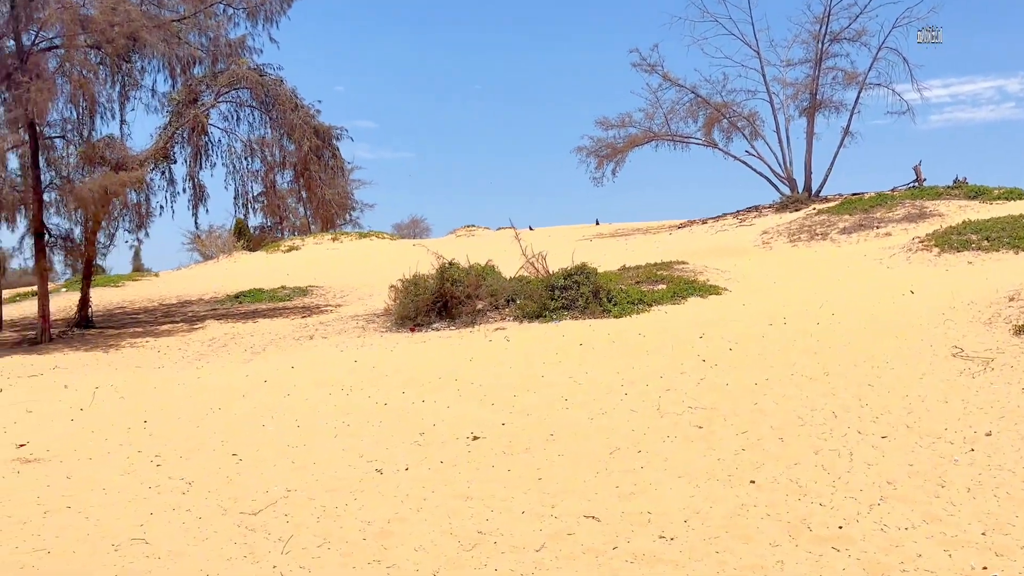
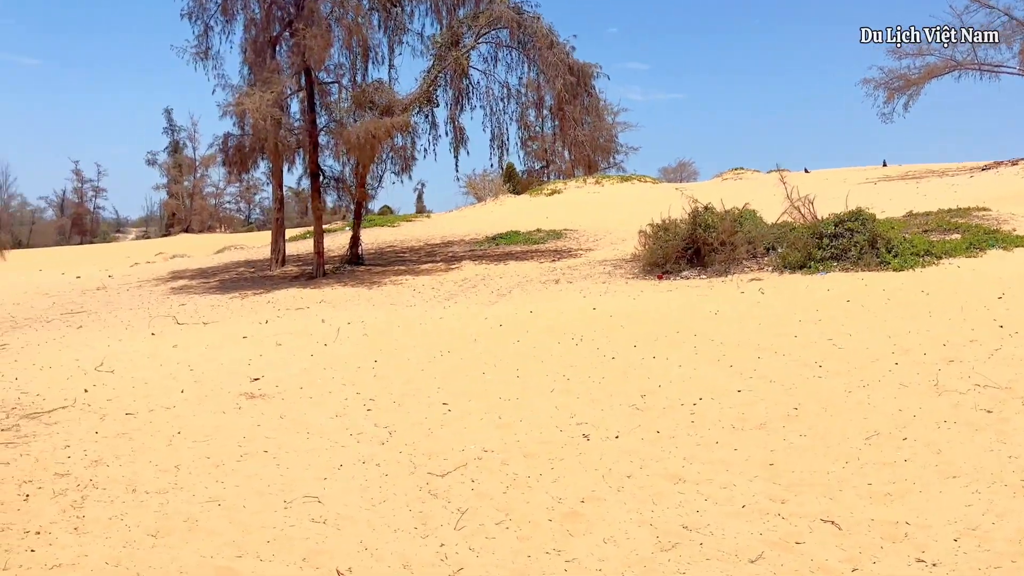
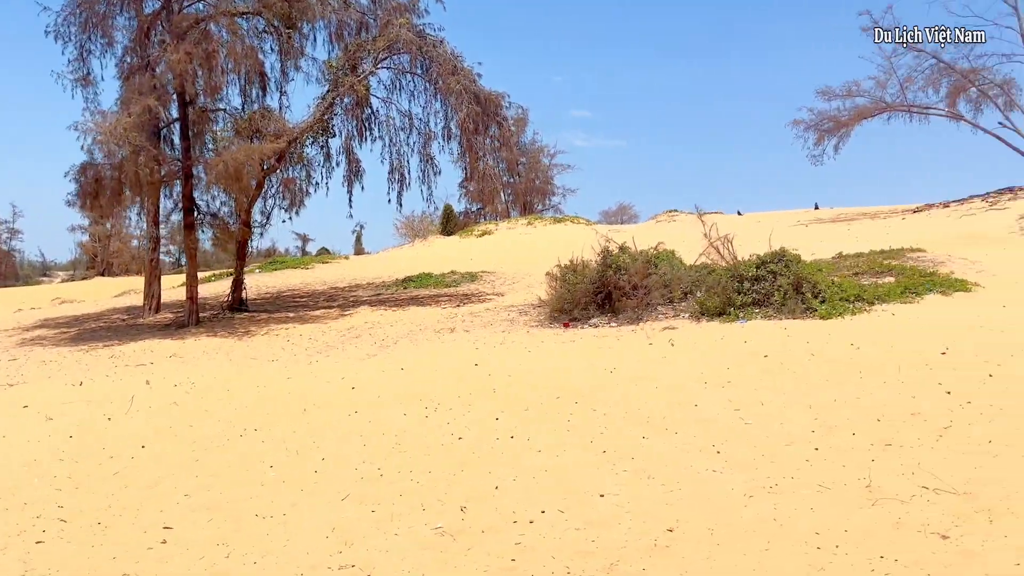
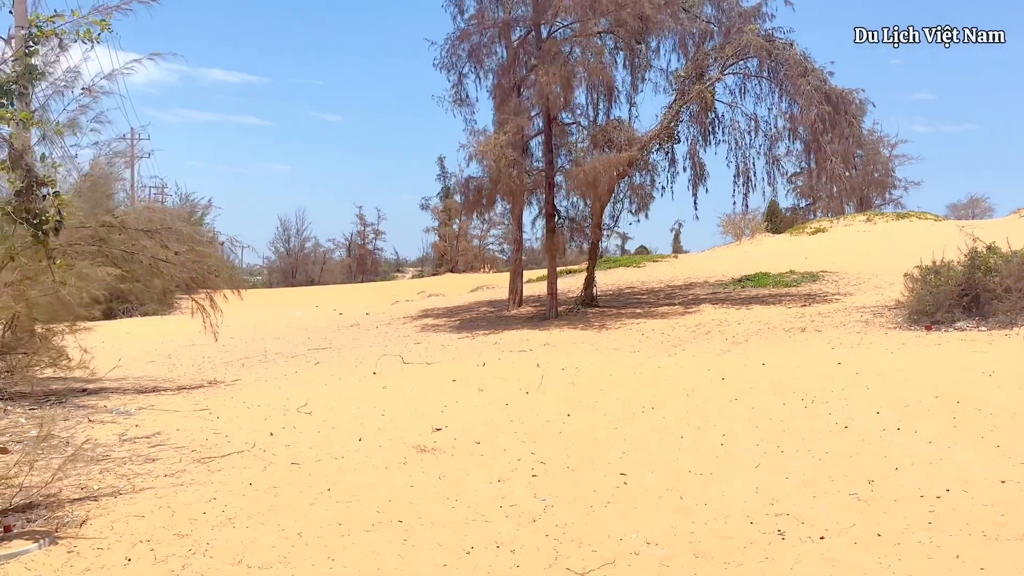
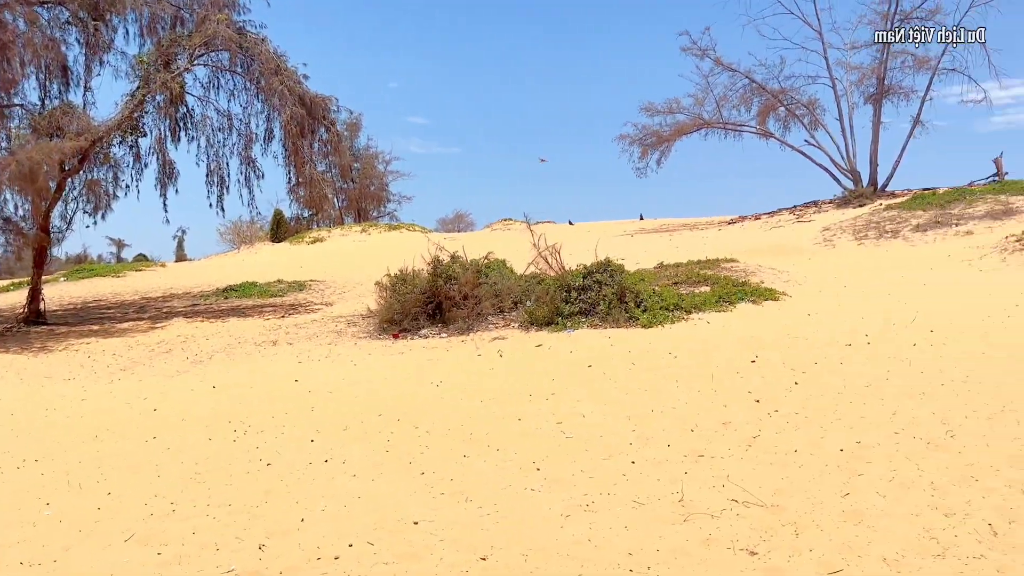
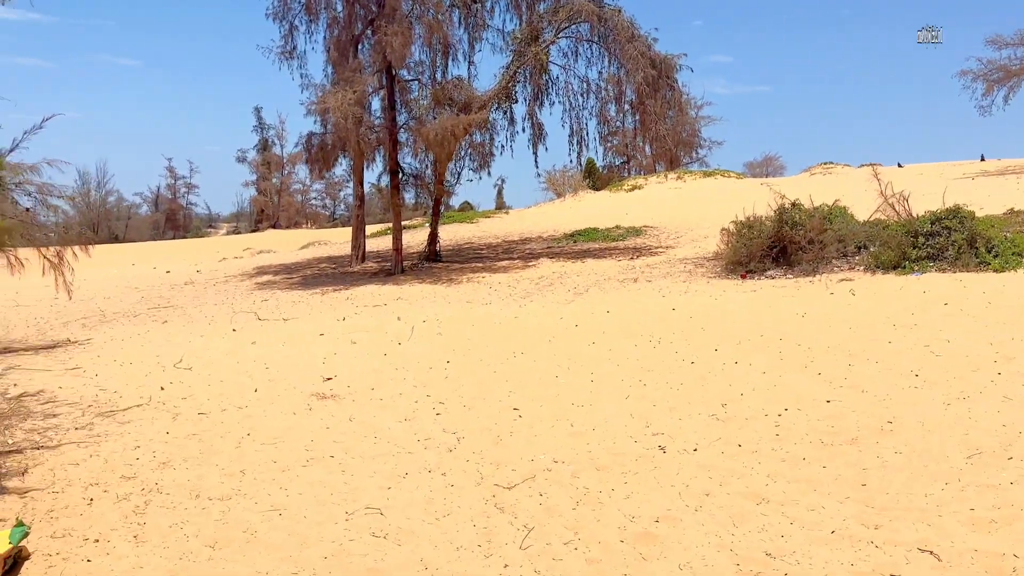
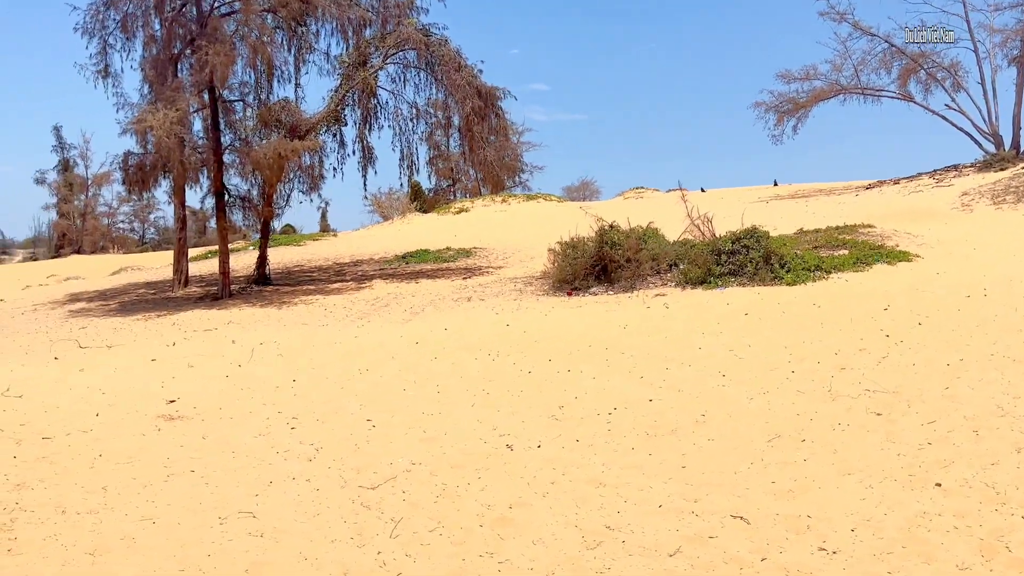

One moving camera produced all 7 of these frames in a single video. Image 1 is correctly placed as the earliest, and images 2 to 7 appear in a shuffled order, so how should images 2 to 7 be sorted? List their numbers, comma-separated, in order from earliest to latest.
7, 2, 6, 4, 3, 5
